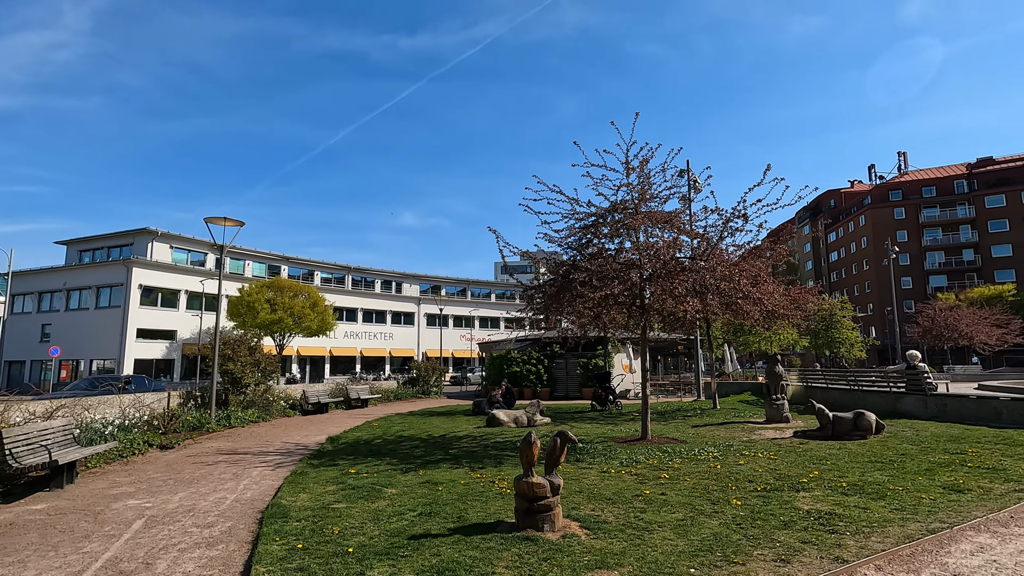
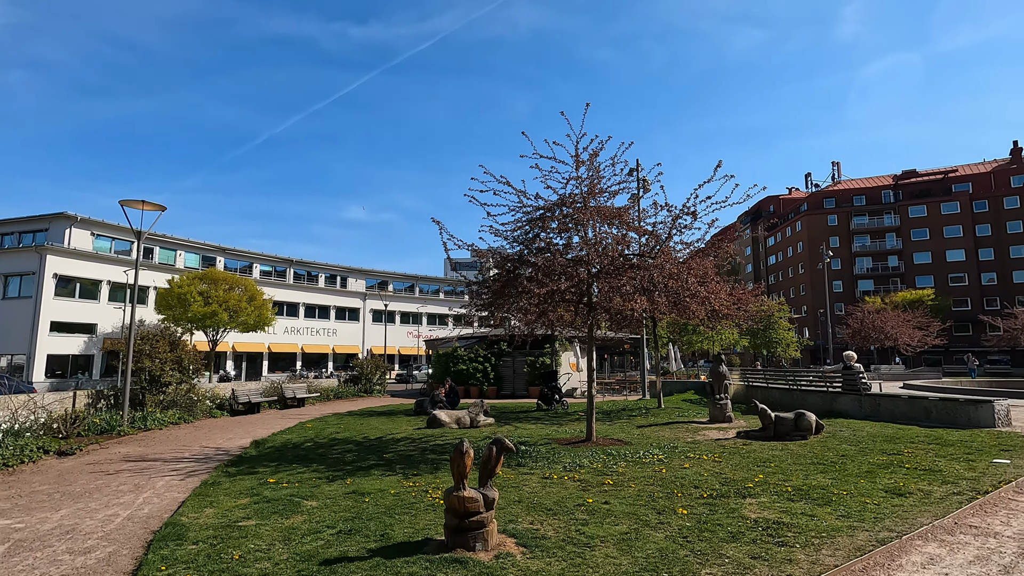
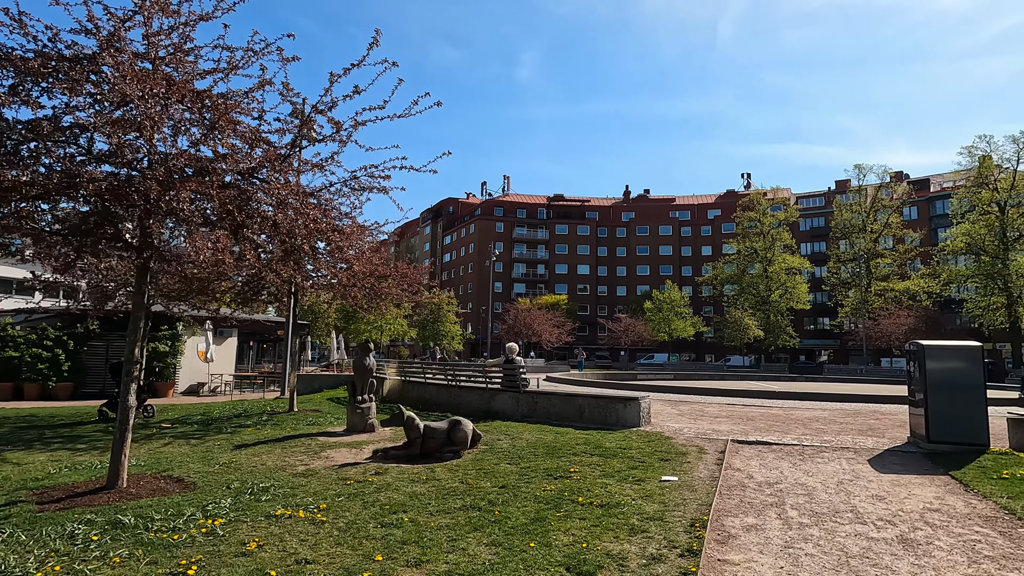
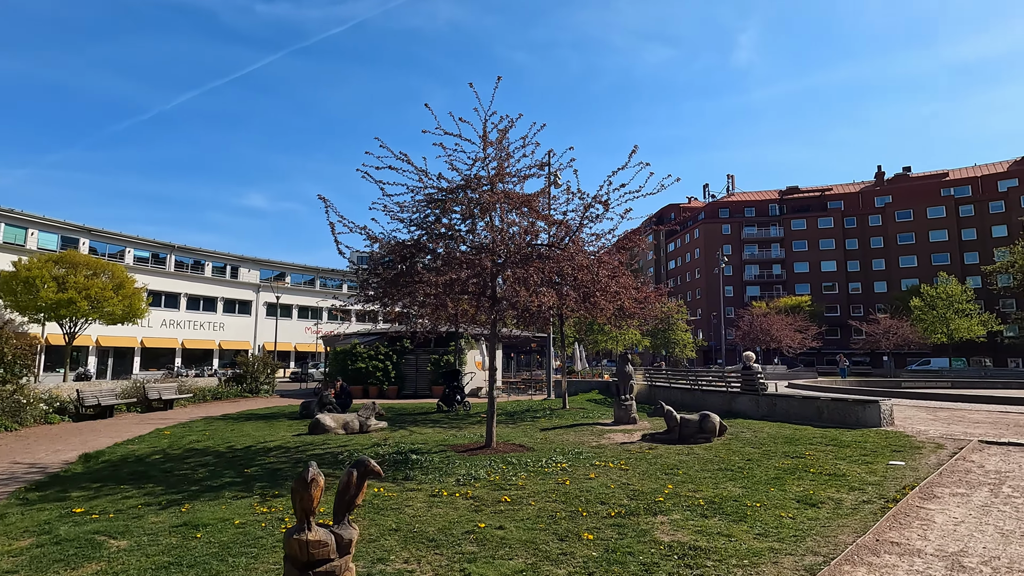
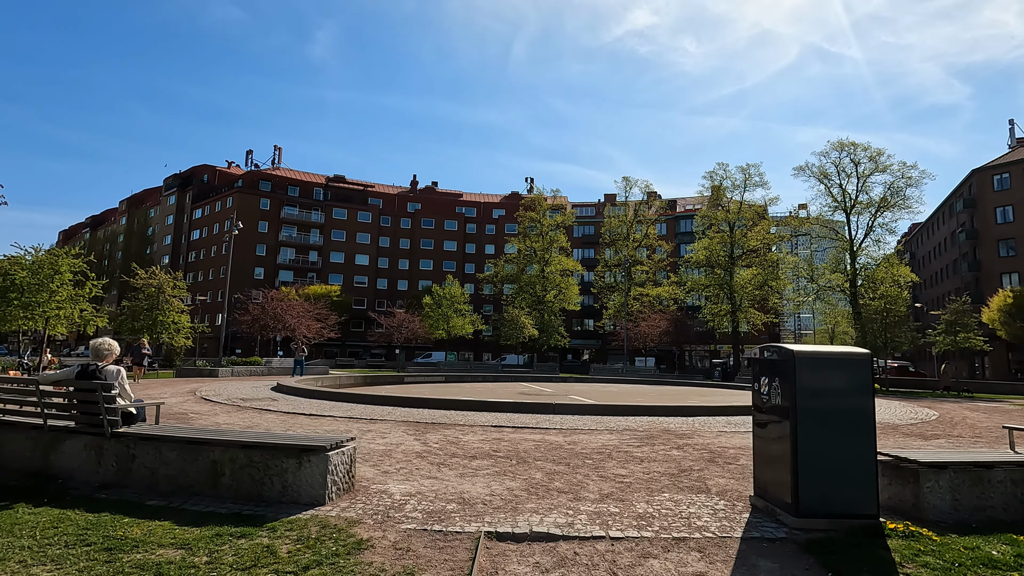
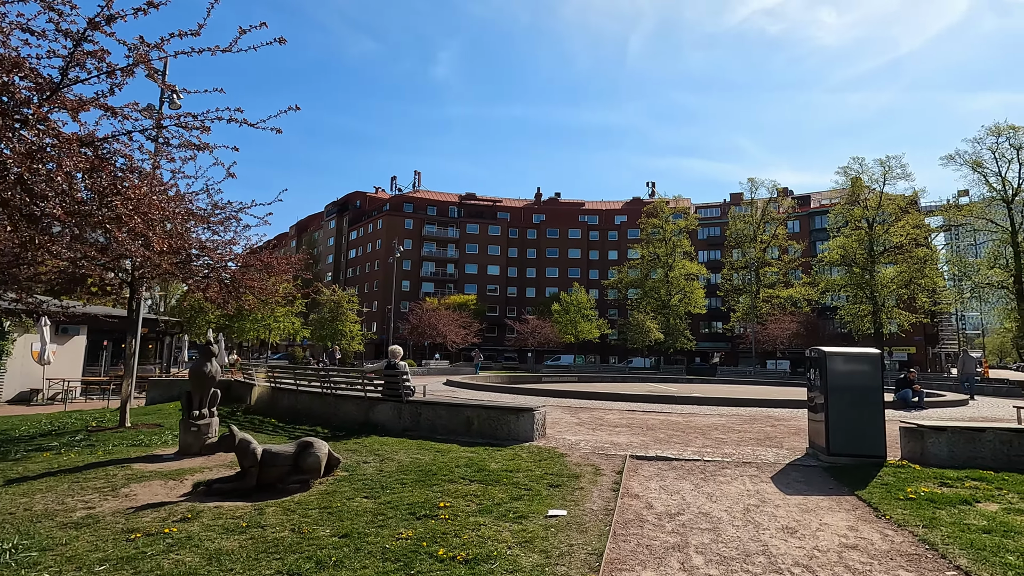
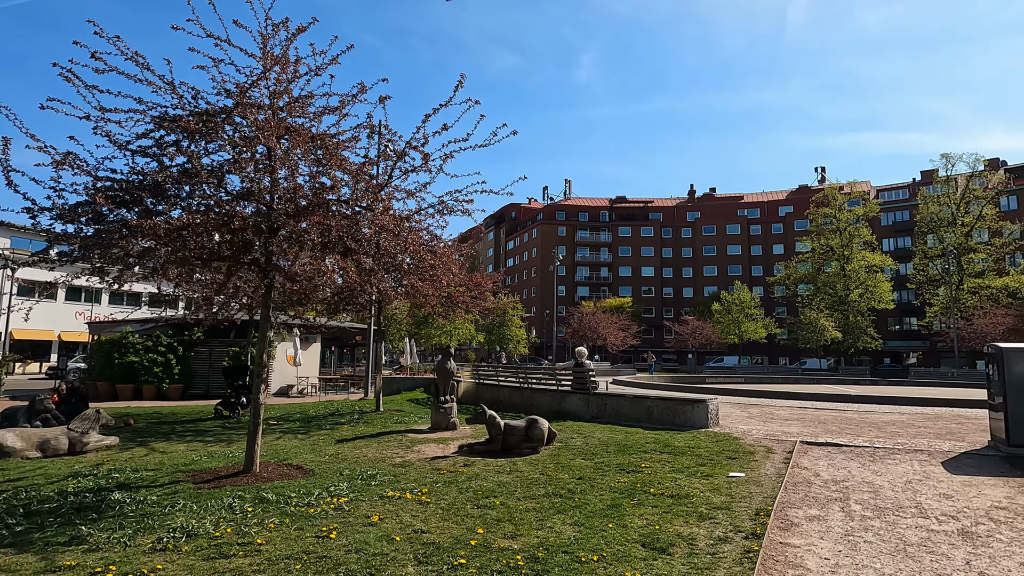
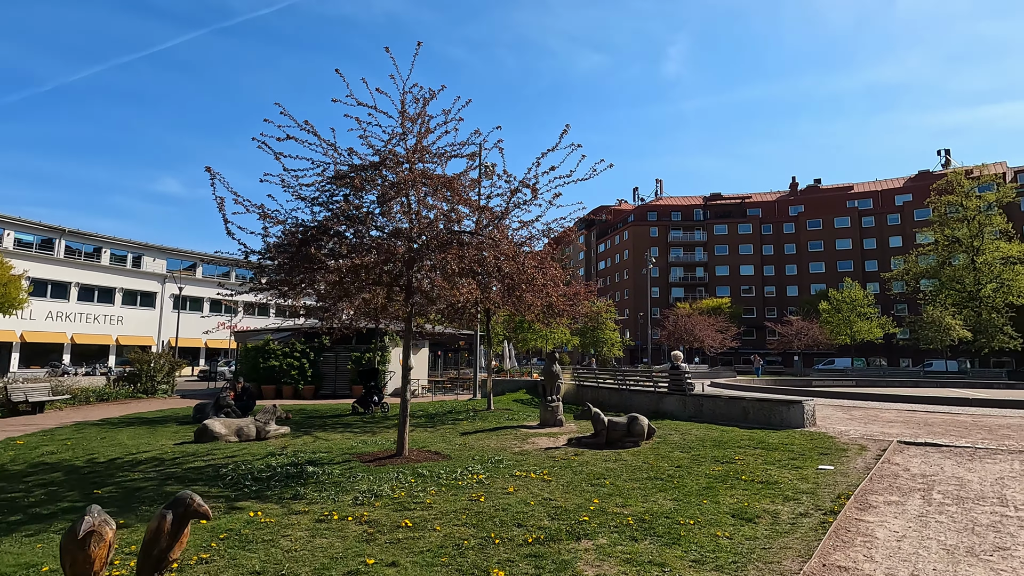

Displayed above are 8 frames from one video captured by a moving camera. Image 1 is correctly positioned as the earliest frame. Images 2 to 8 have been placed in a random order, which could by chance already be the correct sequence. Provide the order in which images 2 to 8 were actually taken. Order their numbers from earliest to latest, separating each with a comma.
2, 4, 8, 7, 3, 6, 5
